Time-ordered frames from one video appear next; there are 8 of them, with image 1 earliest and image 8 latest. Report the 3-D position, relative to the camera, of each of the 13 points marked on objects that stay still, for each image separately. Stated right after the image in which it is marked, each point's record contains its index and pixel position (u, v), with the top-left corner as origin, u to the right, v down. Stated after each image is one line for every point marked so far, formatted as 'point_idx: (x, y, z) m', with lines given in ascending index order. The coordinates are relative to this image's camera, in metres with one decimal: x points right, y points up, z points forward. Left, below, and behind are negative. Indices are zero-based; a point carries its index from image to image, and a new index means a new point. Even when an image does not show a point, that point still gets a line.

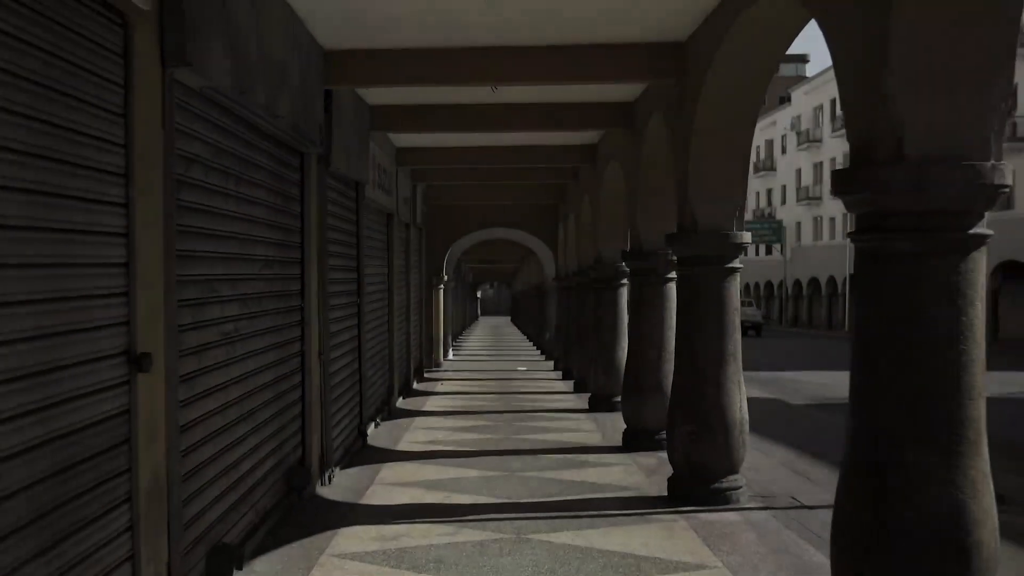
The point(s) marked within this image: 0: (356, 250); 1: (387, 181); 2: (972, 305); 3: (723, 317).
0: (-1.0, +0.2, +9.1) m
1: (-1.0, +0.9, +11.1) m
2: (+1.1, 0.0, +3.3) m
3: (+1.0, -0.1, +6.5) m
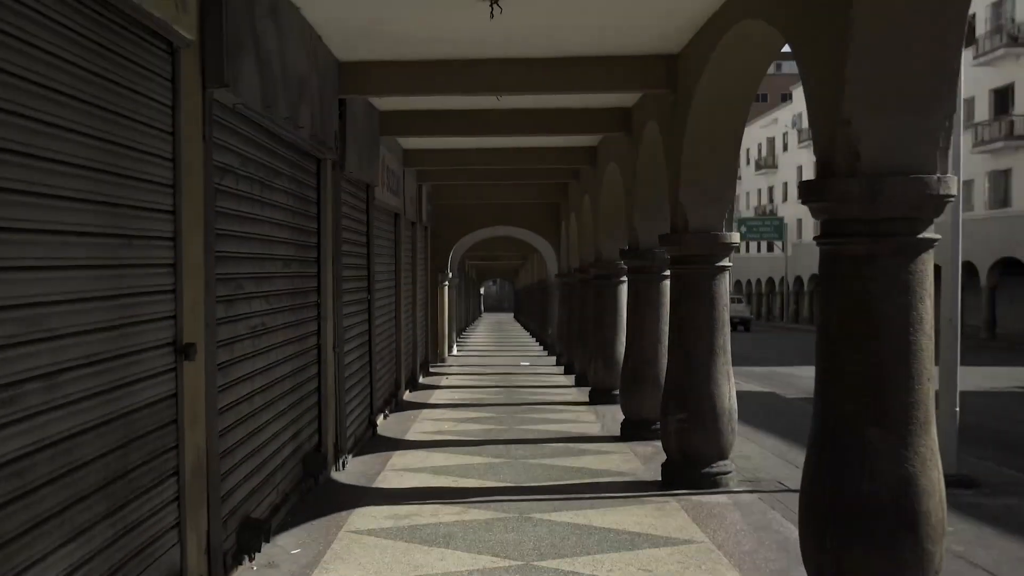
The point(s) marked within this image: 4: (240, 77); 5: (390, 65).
0: (-1.0, +0.3, +9.5) m
1: (-1.0, +0.9, +11.6) m
2: (+1.1, 0.0, +3.8) m
3: (+1.0, -0.1, +6.9) m
4: (-0.9, +0.7, +4.5) m
5: (-0.7, +1.2, +7.7) m
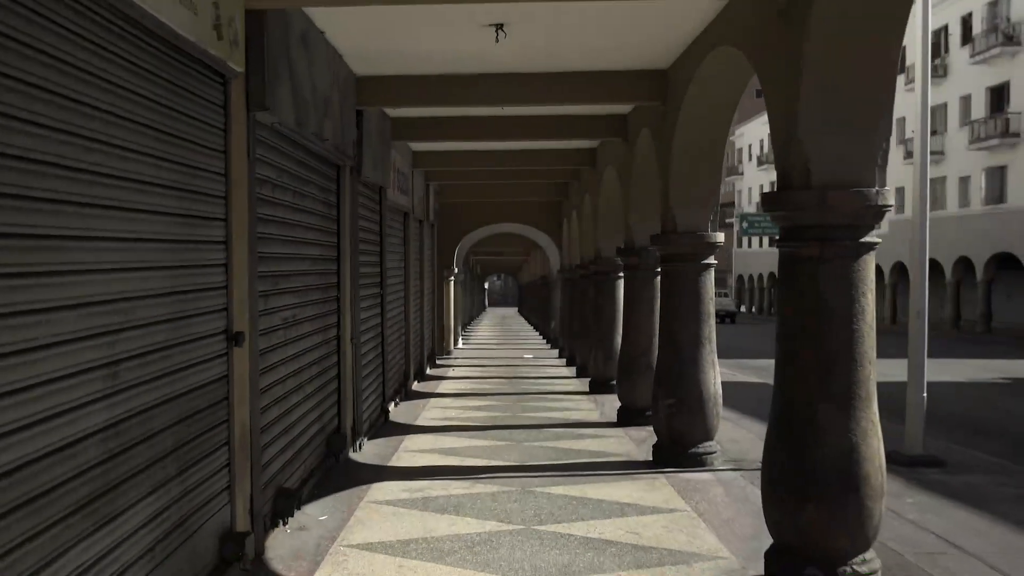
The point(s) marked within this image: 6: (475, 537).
0: (-1.0, +0.3, +10.2) m
1: (-0.9, +0.9, +12.2) m
2: (+1.1, 0.0, +4.4) m
3: (+1.0, -0.1, +7.6) m
4: (-0.9, +0.7, +5.2) m
5: (-0.6, +1.2, +8.3) m
6: (-0.1, -1.0, +5.5) m
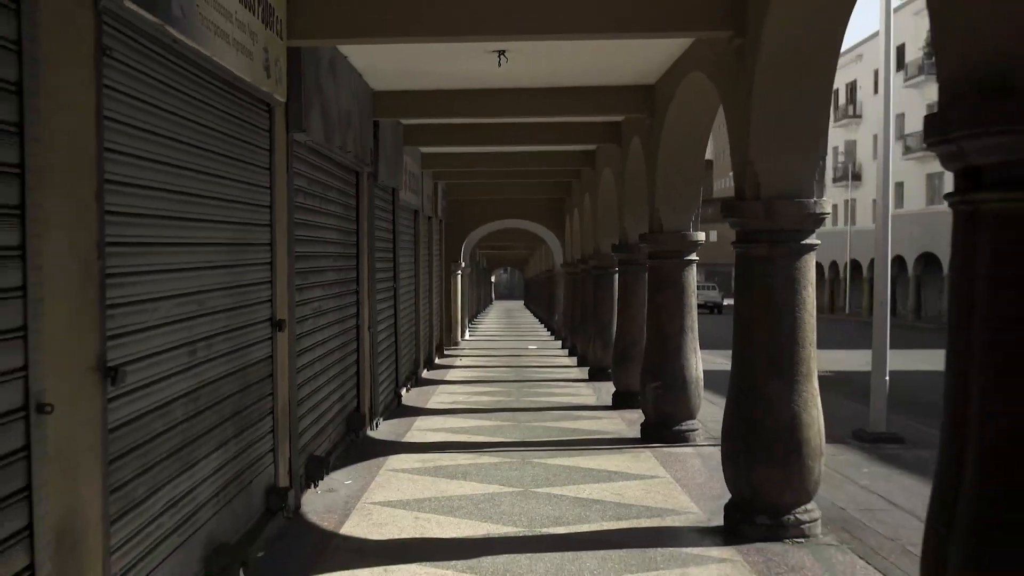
0: (-0.9, +0.3, +11.0) m
1: (-0.9, +1.0, +13.1) m
2: (+1.1, 0.0, +5.3) m
3: (+1.0, -0.1, +8.4) m
4: (-0.9, +0.7, +6.1) m
5: (-0.6, +1.3, +9.2) m
6: (-0.1, -1.0, +6.4) m
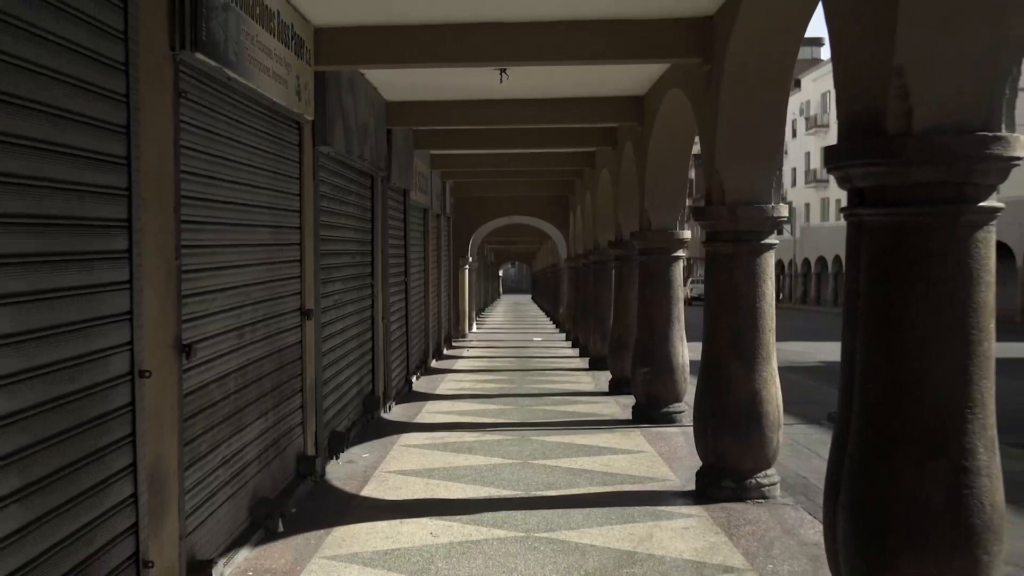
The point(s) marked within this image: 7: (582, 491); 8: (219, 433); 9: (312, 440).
0: (-0.9, +0.4, +11.9) m
1: (-0.9, +1.0, +13.9) m
2: (+1.1, 0.0, +6.1) m
3: (+1.0, 0.0, +9.2) m
4: (-0.9, +0.8, +6.9) m
5: (-0.6, +1.3, +10.0) m
6: (-0.1, -0.9, +7.2) m
7: (+0.3, -0.9, +6.4) m
8: (-1.0, -0.5, +4.7) m
9: (-0.9, -0.7, +6.6) m
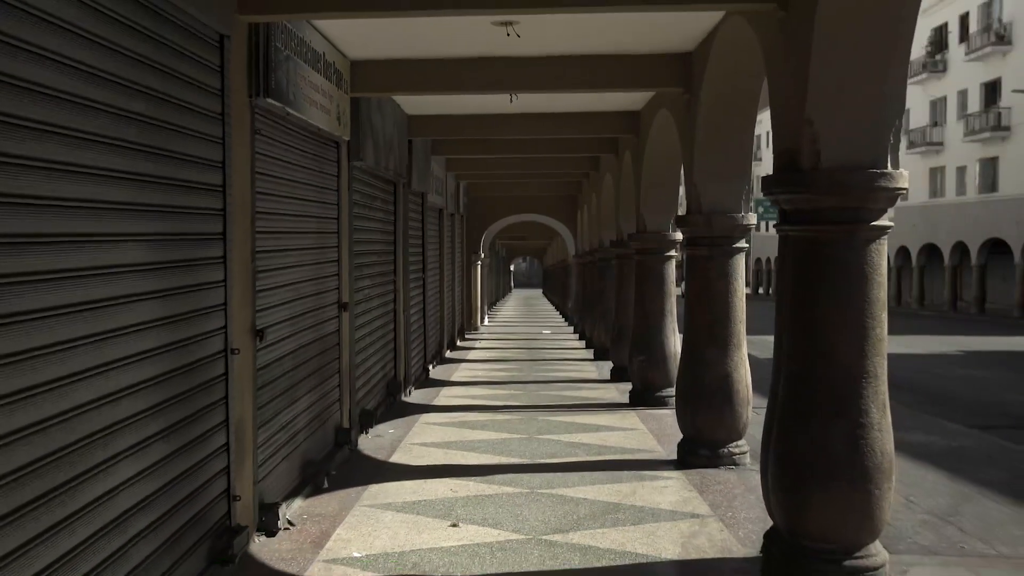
0: (-0.8, +0.4, +12.9) m
1: (-0.8, +1.1, +15.0) m
2: (+1.1, 0.0, +7.2) m
3: (+1.1, 0.0, +10.3) m
4: (-0.8, +0.8, +7.9) m
5: (-0.5, +1.4, +11.1) m
6: (-0.1, -0.9, +8.3) m
7: (+0.4, -0.9, +7.5) m
8: (-1.0, -0.5, +5.7) m
9: (-0.9, -0.7, +7.7) m
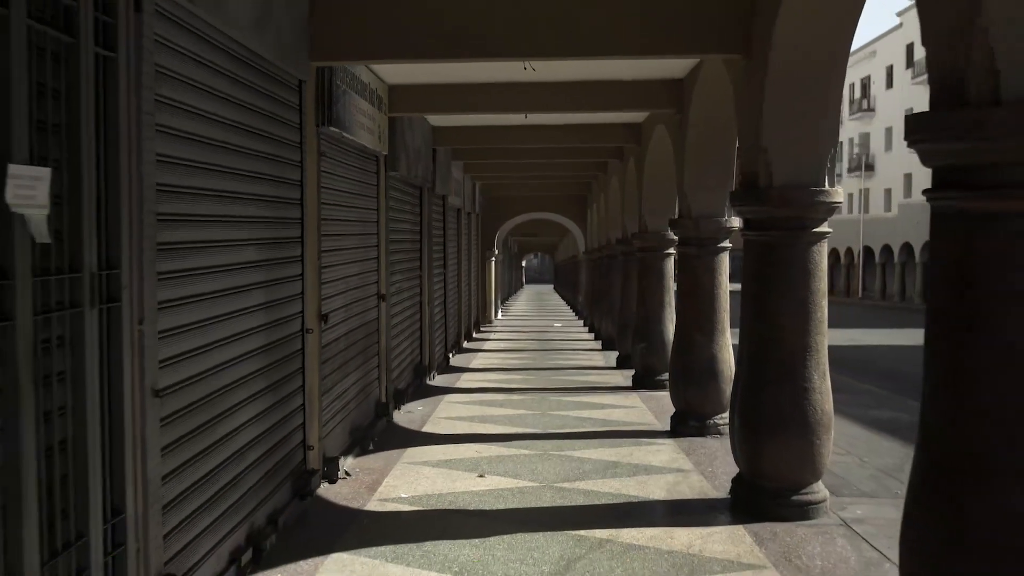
0: (-0.7, +0.5, +14.1) m
1: (-0.6, +1.1, +16.1) m
2: (+1.2, +0.1, +8.3) m
3: (+1.2, 0.0, +11.4) m
4: (-0.7, +0.8, +9.1) m
5: (-0.4, +1.4, +12.2) m
6: (0.0, -0.9, +9.5) m
7: (+0.5, -0.9, +8.6) m
8: (-0.9, -0.4, +6.9) m
9: (-0.8, -0.7, +8.8) m
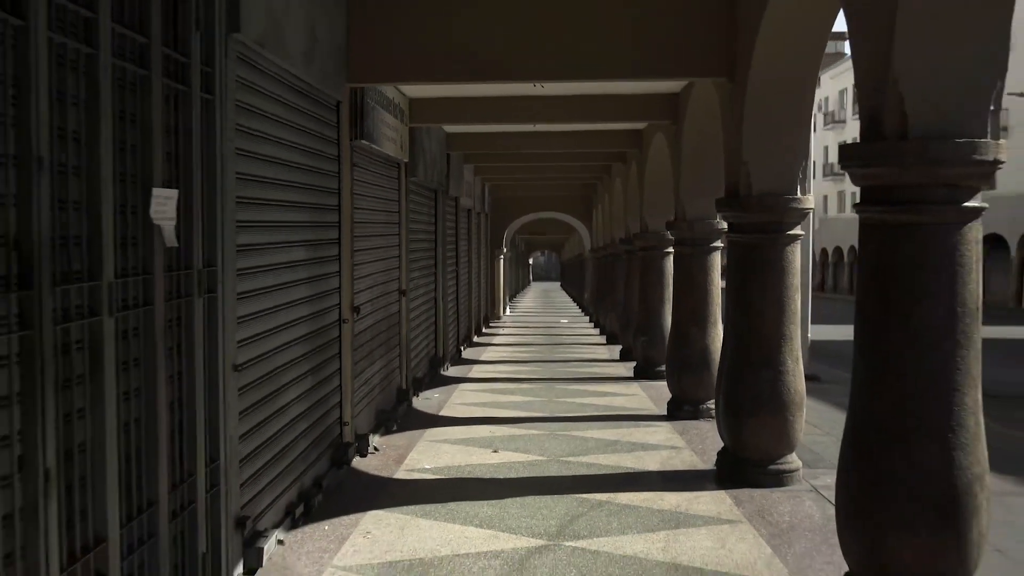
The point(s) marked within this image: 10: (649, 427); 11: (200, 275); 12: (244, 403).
0: (-0.6, +0.5, +14.9) m
1: (-0.5, +1.2, +16.9) m
2: (+1.3, +0.1, +9.1) m
3: (+1.3, +0.1, +12.2) m
4: (-0.7, +0.8, +9.9) m
5: (-0.3, +1.4, +13.0) m
6: (+0.1, -0.8, +10.2) m
7: (+0.5, -0.9, +9.4) m
8: (-0.8, -0.4, +7.7) m
9: (-0.7, -0.6, +9.6) m
10: (+0.8, -0.9, +8.6) m
11: (-0.8, 0.0, +3.7) m
12: (-0.9, -0.4, +4.4) m
